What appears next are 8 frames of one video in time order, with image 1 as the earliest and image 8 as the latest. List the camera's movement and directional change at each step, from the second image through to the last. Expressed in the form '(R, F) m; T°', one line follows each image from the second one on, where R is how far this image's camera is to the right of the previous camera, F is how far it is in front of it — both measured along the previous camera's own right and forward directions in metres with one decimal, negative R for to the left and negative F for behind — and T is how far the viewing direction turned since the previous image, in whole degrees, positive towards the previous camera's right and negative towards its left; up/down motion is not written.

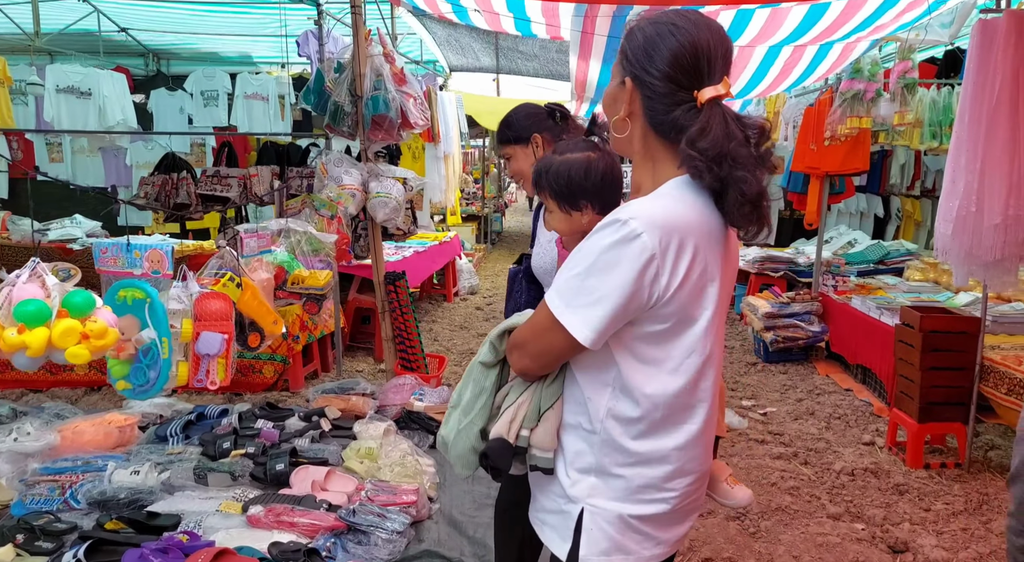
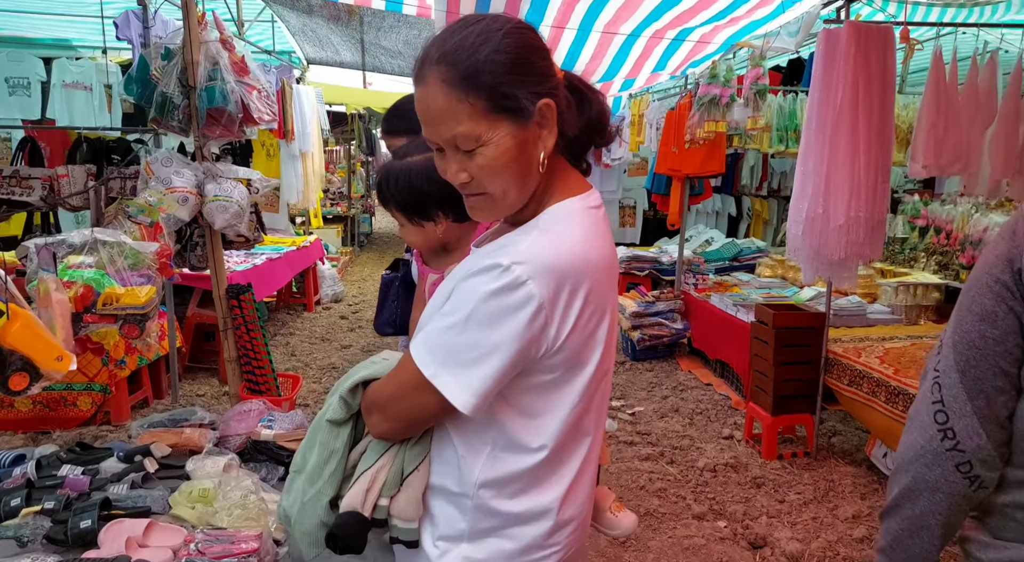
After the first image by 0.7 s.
(0.0, +0.1) m; +10°
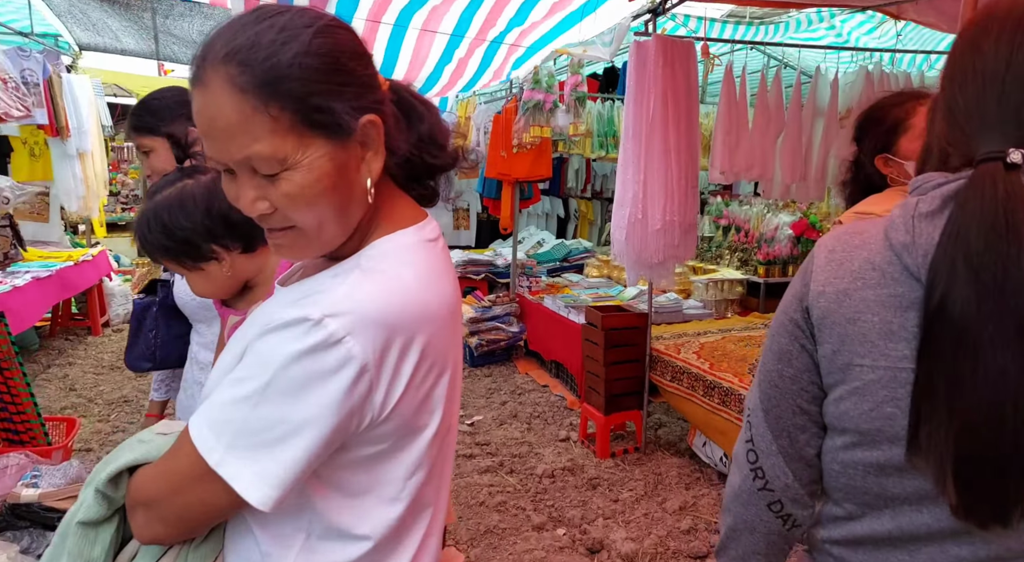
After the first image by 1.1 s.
(0.0, +0.1) m; +13°
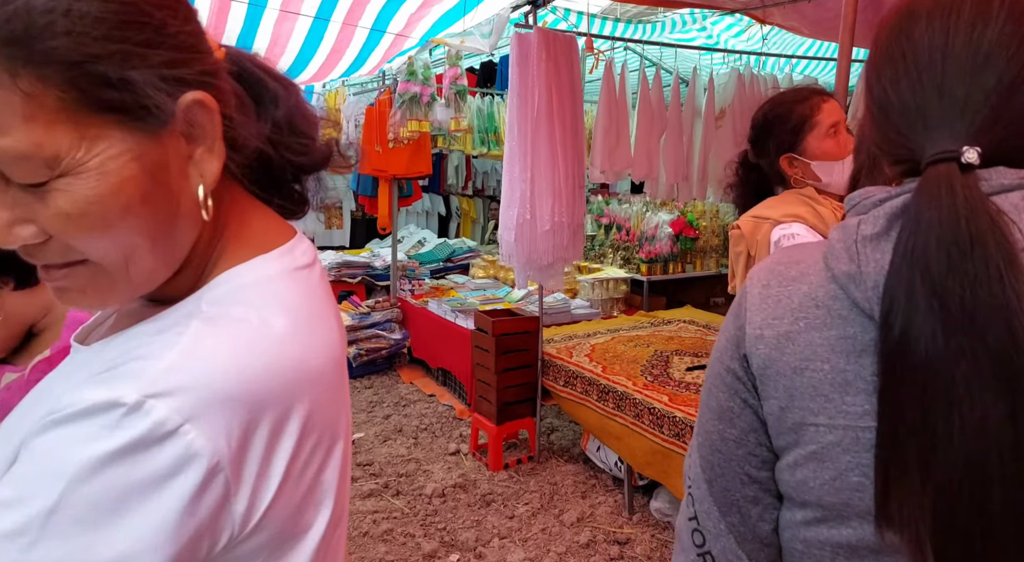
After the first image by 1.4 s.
(0.0, +0.2) m; +9°
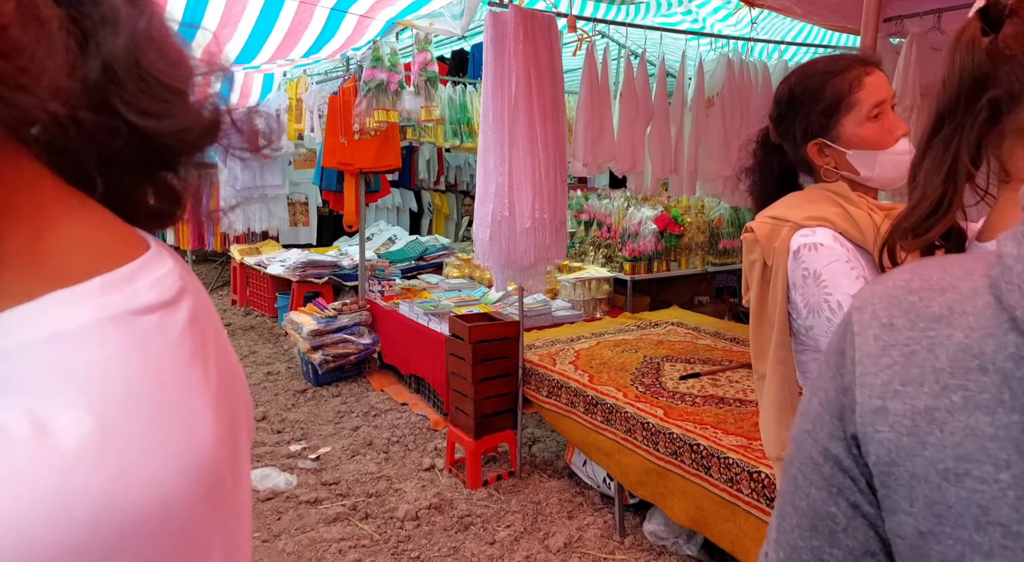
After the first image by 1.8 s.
(0.0, +0.3) m; +2°
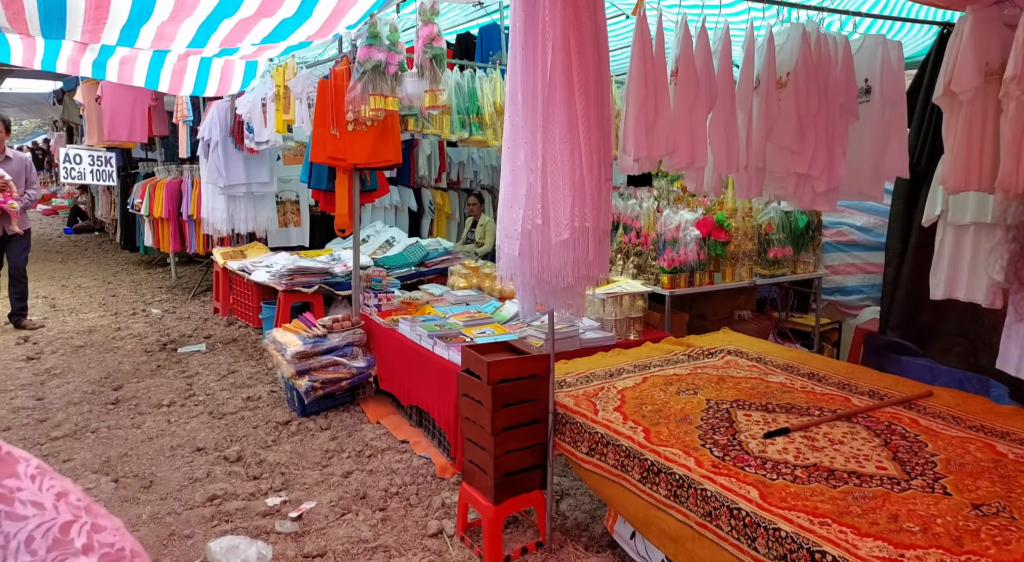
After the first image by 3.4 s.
(-0.1, +0.7) m; 0°
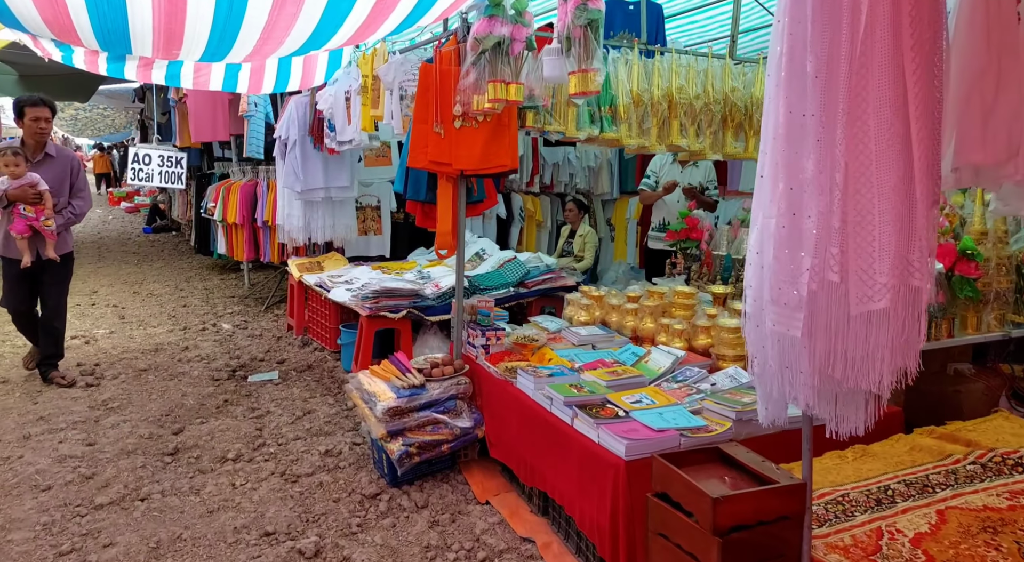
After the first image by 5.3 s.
(-0.4, +1.0) m; -5°
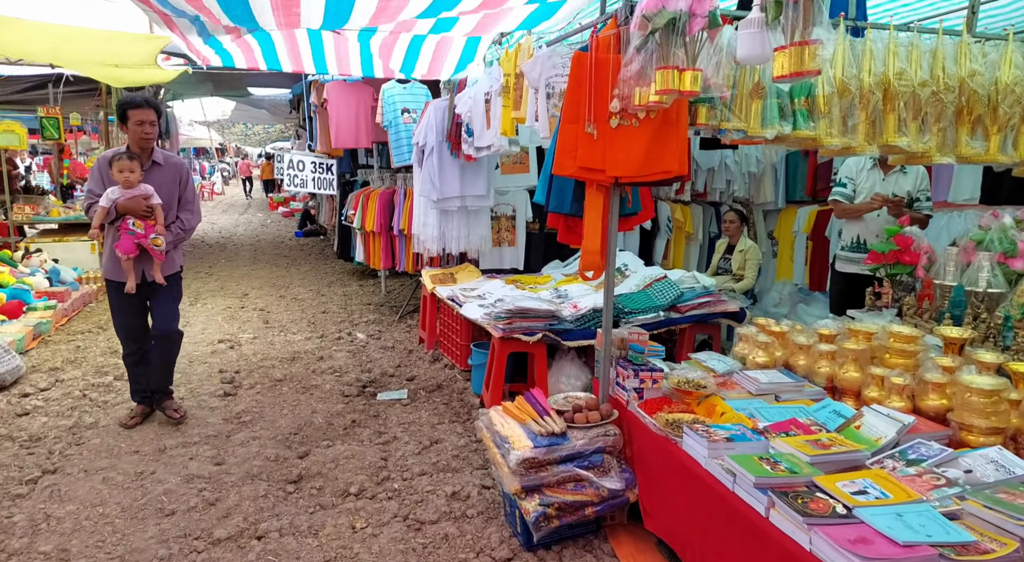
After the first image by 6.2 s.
(-0.1, +0.6) m; -11°
